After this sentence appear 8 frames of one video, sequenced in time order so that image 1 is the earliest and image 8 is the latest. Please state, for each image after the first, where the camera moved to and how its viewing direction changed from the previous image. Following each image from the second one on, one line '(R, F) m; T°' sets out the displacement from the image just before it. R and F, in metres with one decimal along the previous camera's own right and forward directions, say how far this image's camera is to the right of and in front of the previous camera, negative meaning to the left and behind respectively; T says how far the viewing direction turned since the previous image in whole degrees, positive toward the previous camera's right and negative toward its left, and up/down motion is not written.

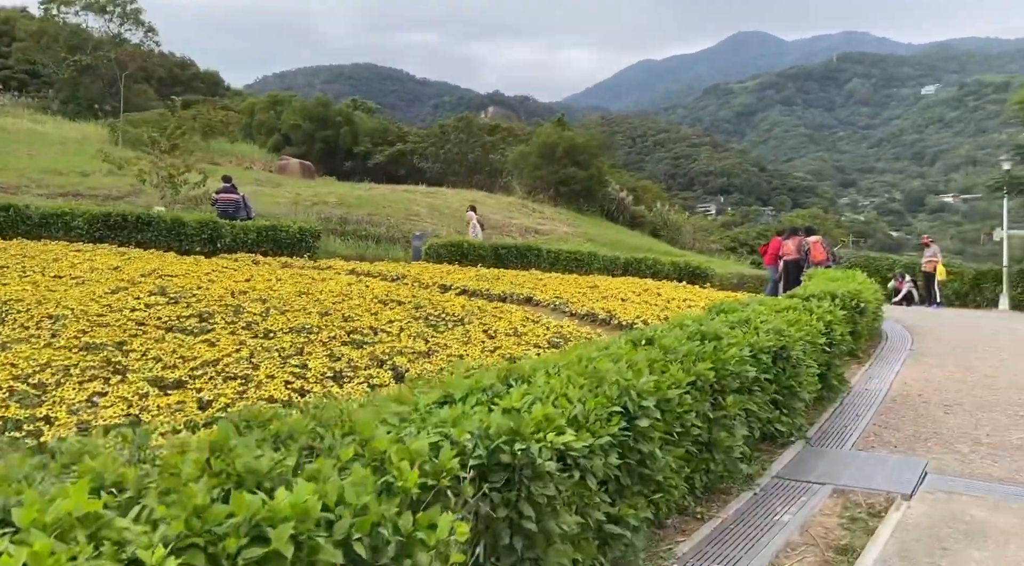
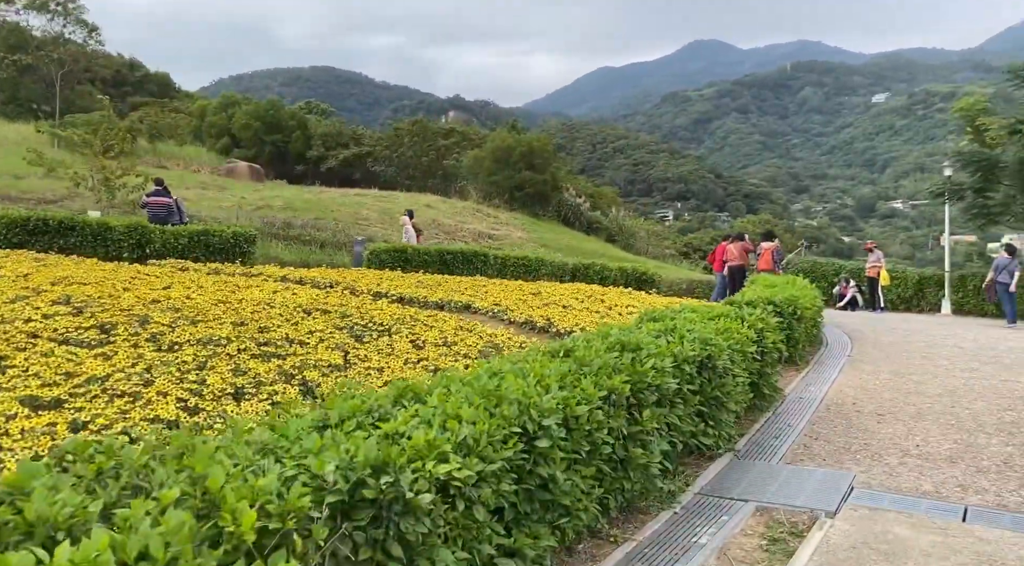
(+0.3, +0.2) m; +3°
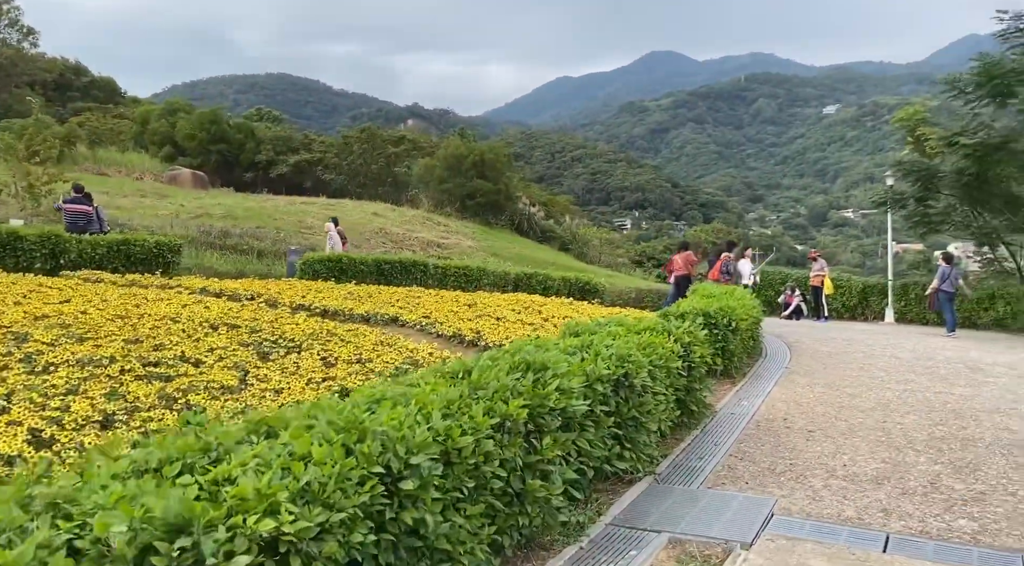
(+0.3, +0.3) m; +3°
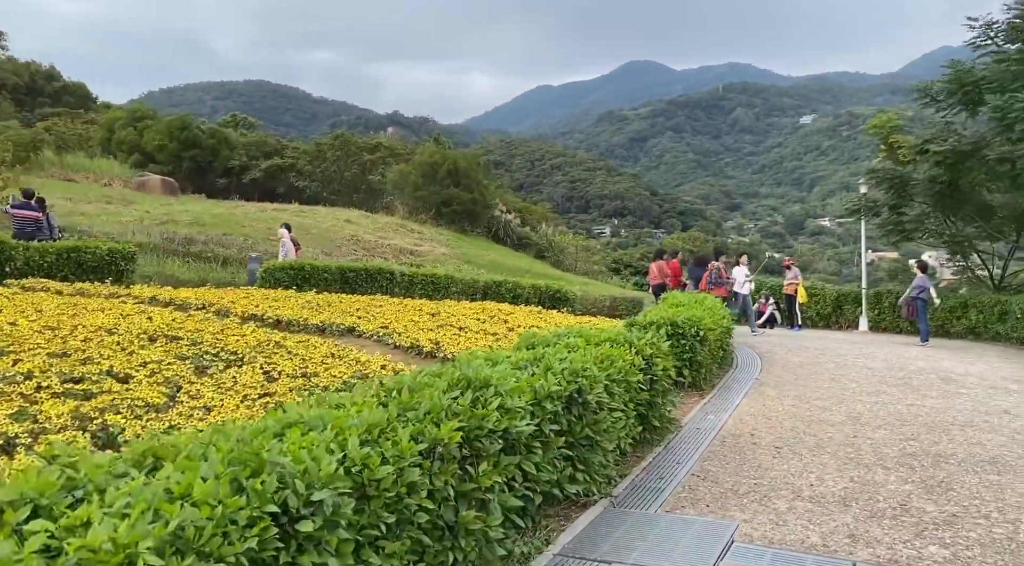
(+0.2, +0.3) m; +2°
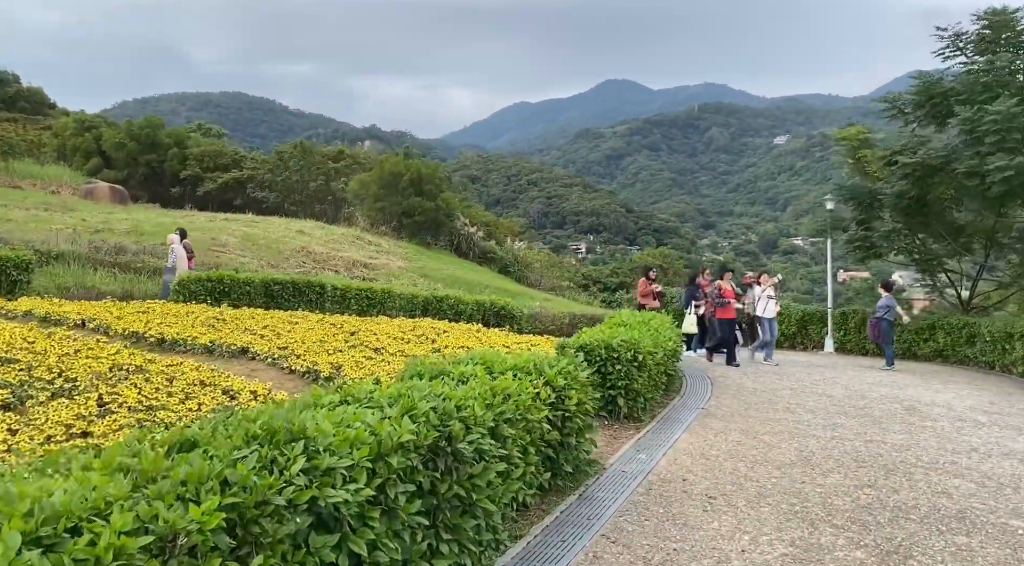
(+0.5, +0.8) m; +2°
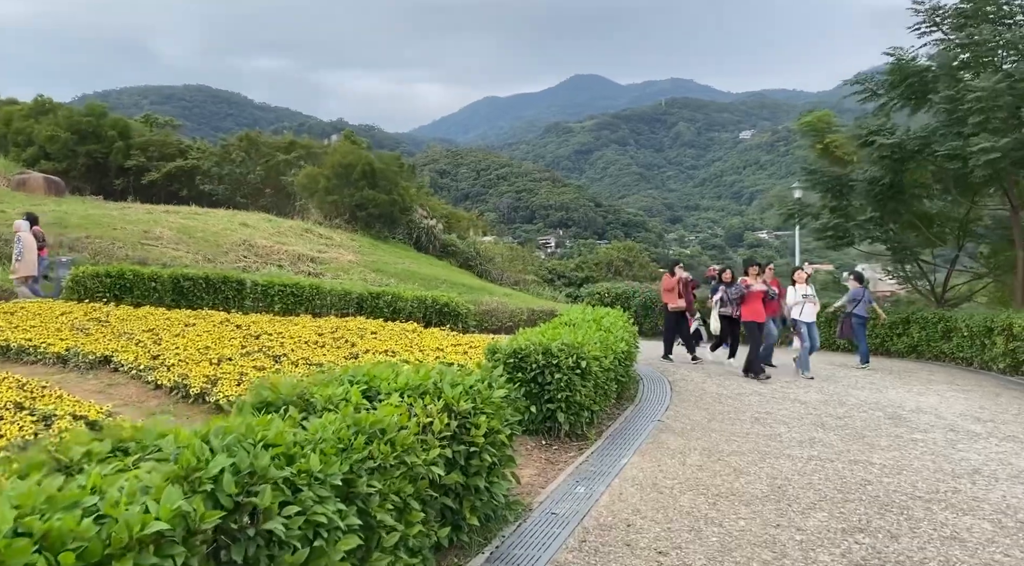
(+0.4, +1.1) m; +2°
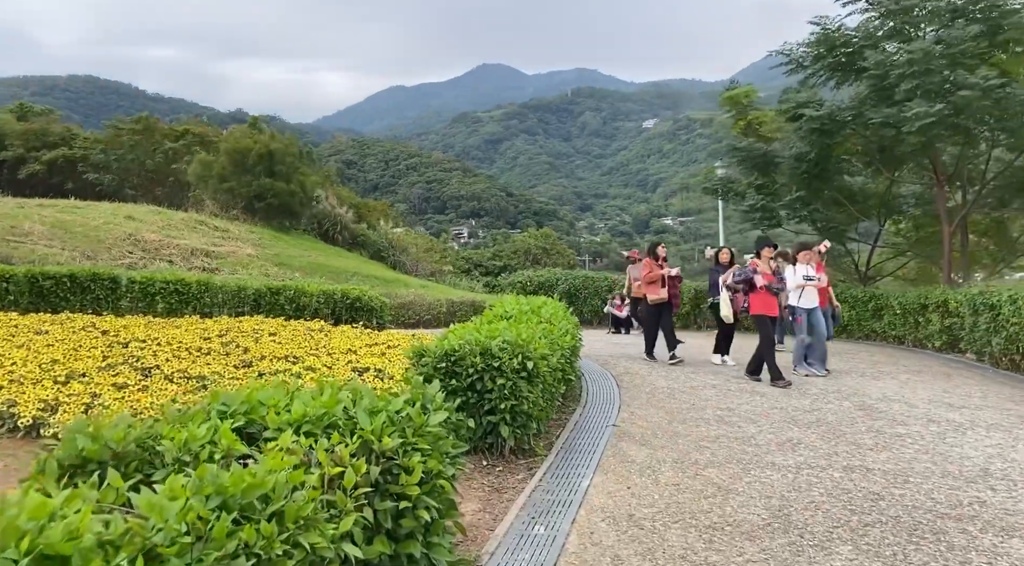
(-0.1, +1.0) m; +7°
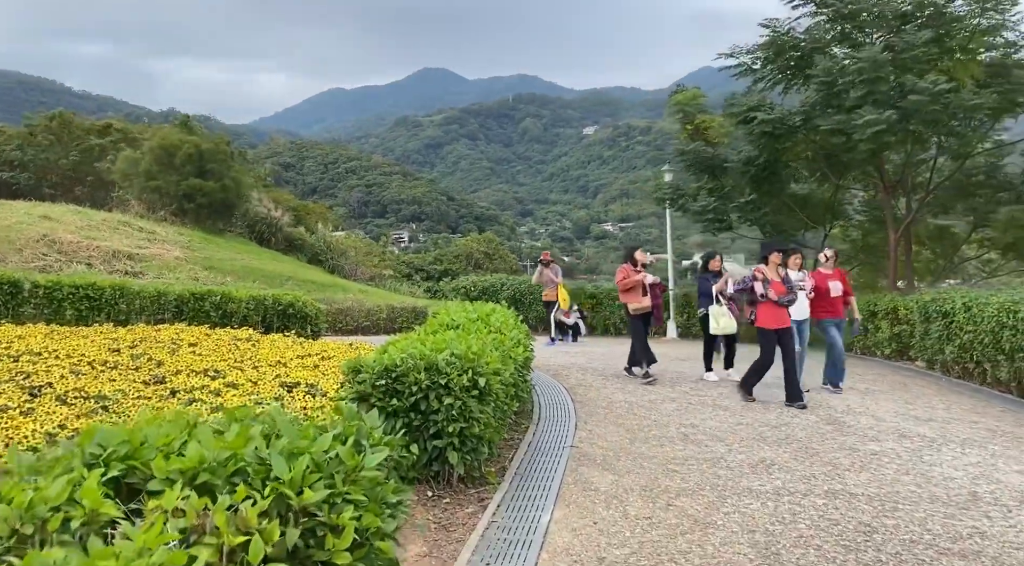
(0.0, +0.5) m; +5°
